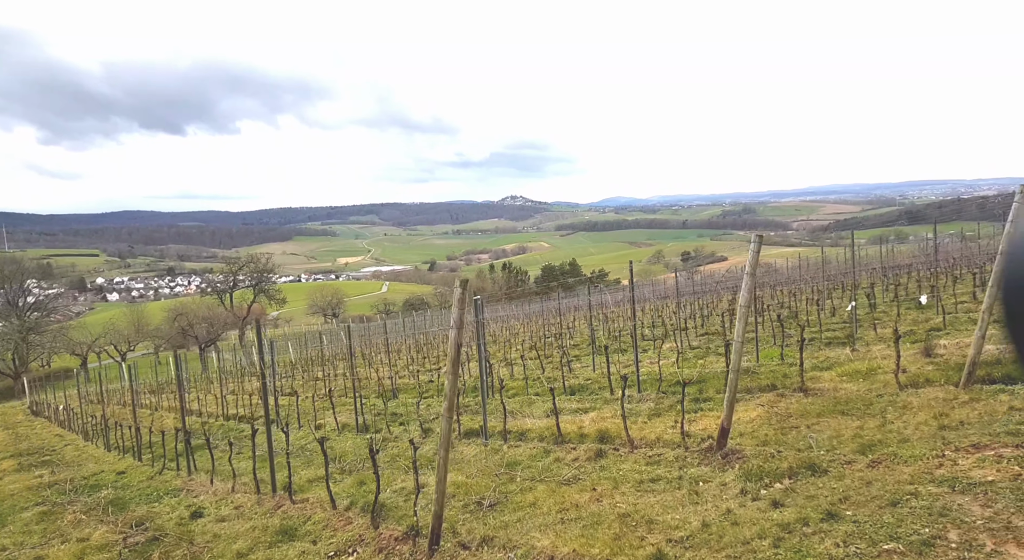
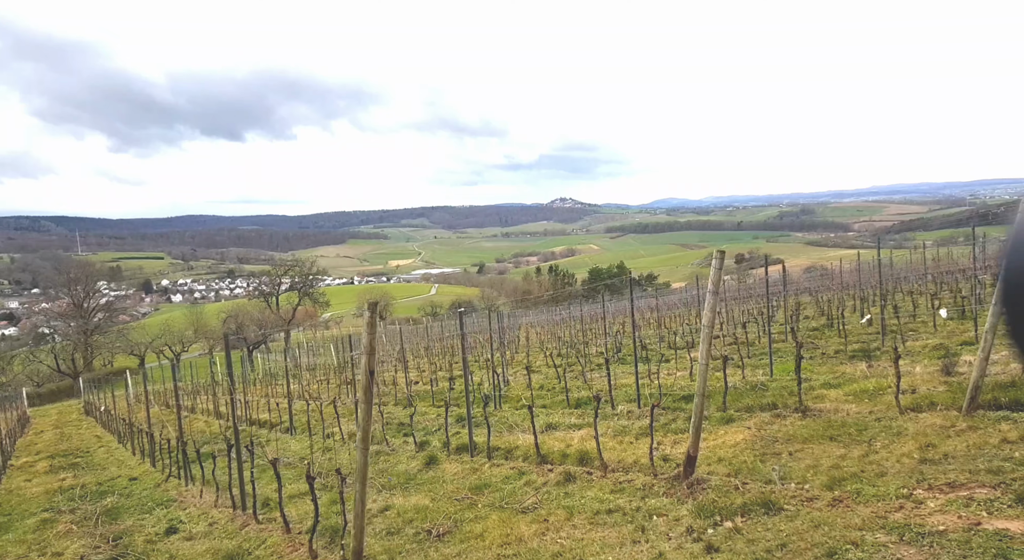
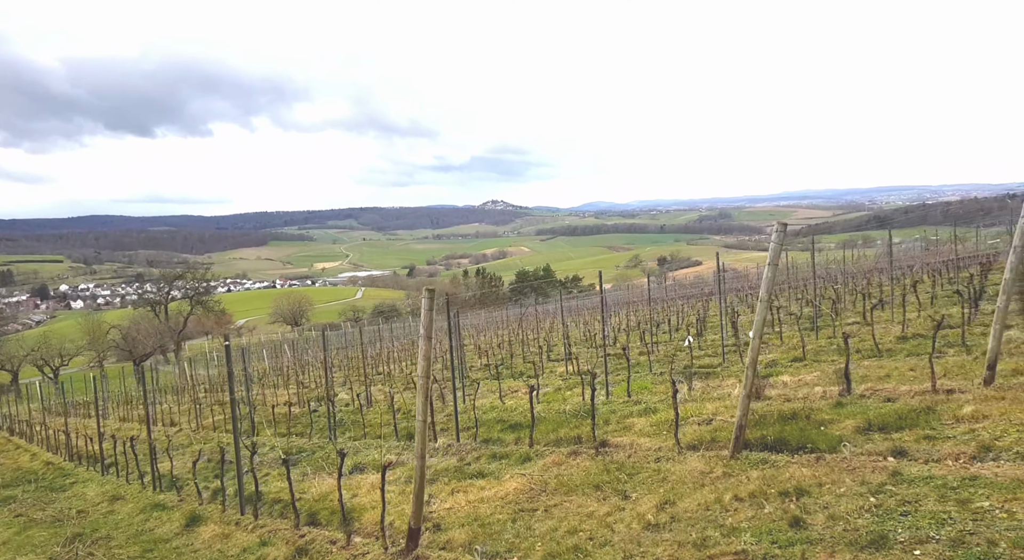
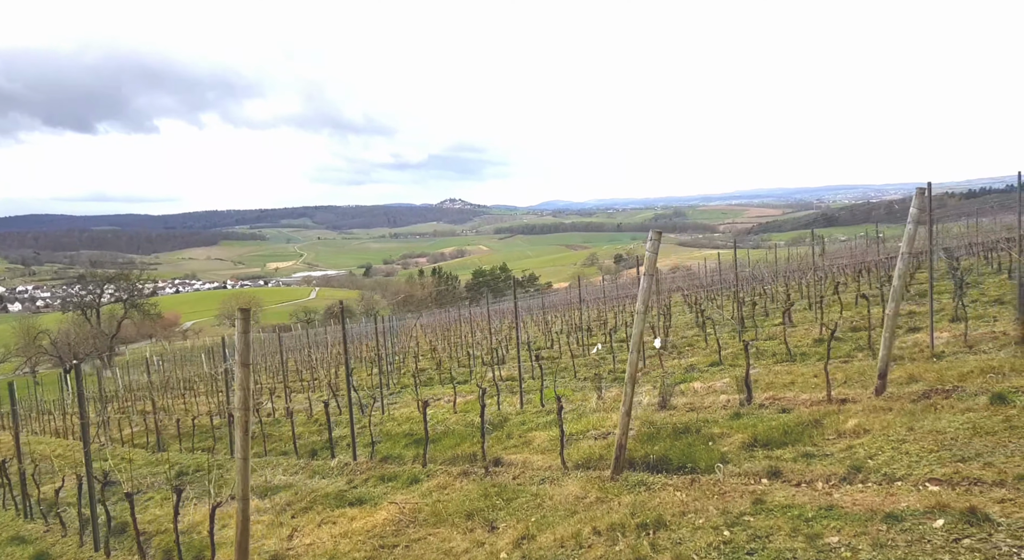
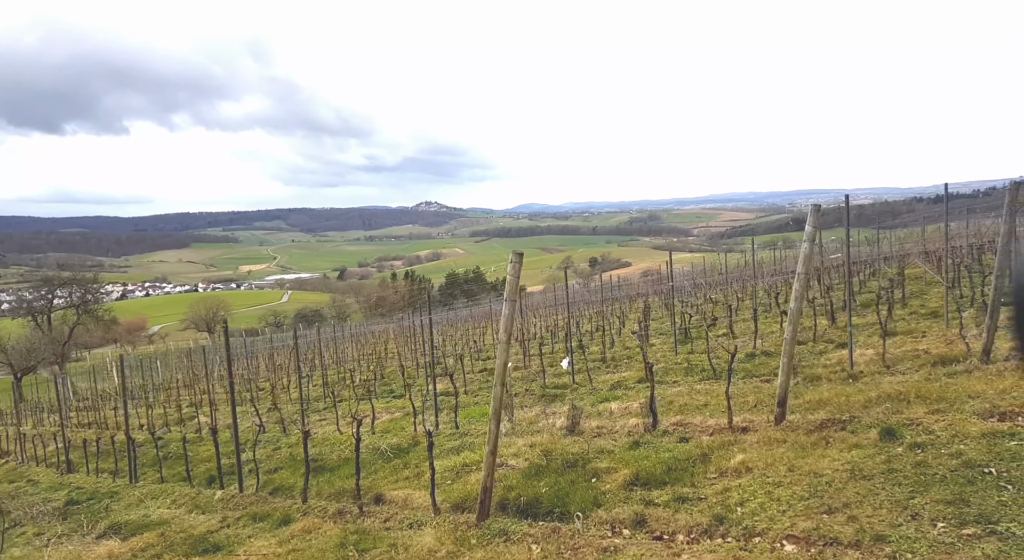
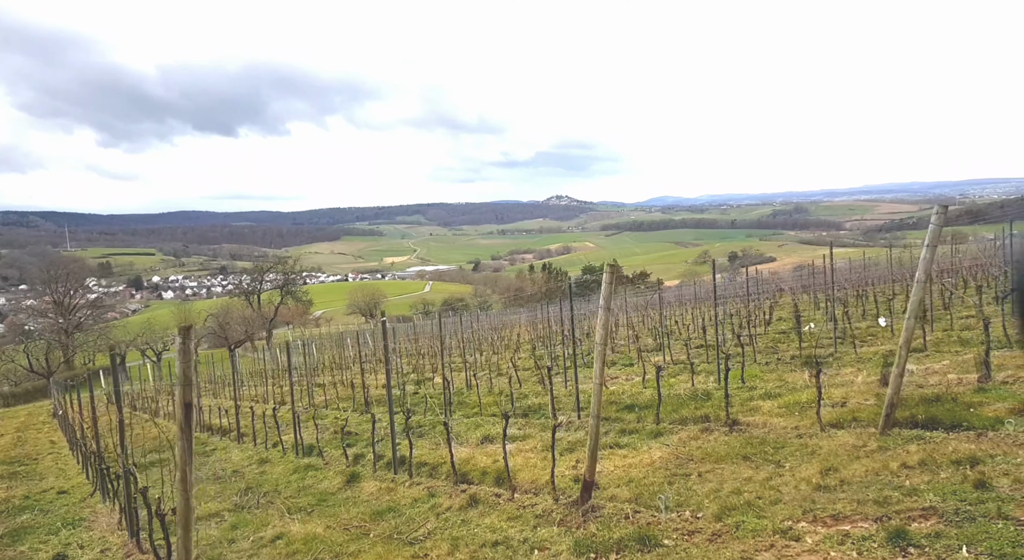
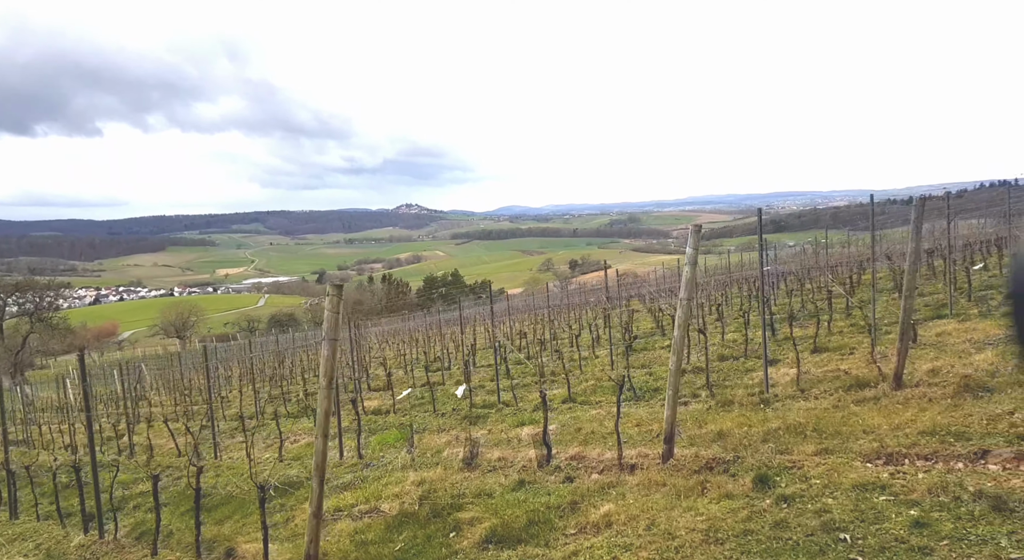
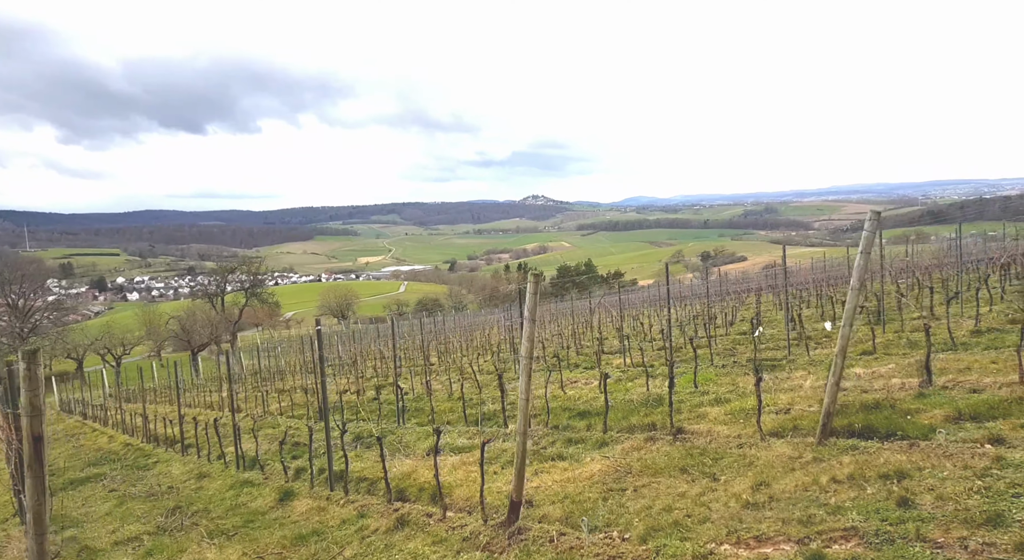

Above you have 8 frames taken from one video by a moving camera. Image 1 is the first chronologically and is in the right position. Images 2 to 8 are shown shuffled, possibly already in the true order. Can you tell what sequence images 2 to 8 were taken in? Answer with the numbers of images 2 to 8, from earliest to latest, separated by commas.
2, 6, 8, 3, 4, 5, 7
